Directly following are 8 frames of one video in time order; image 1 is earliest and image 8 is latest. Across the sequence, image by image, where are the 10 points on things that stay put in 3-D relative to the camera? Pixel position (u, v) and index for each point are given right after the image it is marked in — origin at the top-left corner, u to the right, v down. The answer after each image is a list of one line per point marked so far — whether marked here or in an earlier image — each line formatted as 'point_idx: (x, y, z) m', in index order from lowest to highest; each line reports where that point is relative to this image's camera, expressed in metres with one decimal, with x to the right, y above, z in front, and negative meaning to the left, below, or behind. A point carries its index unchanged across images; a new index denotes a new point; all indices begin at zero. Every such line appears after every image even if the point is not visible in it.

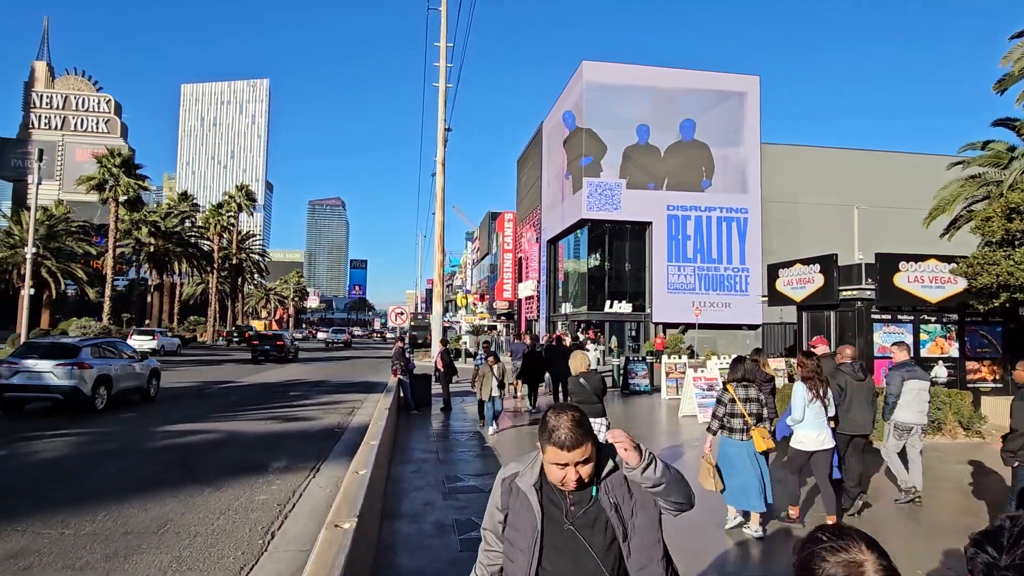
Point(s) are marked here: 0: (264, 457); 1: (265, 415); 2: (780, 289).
0: (-3.7, -2.5, +9.8) m
1: (-5.2, -2.7, +14.2) m
2: (+6.5, 0.0, +16.1) m
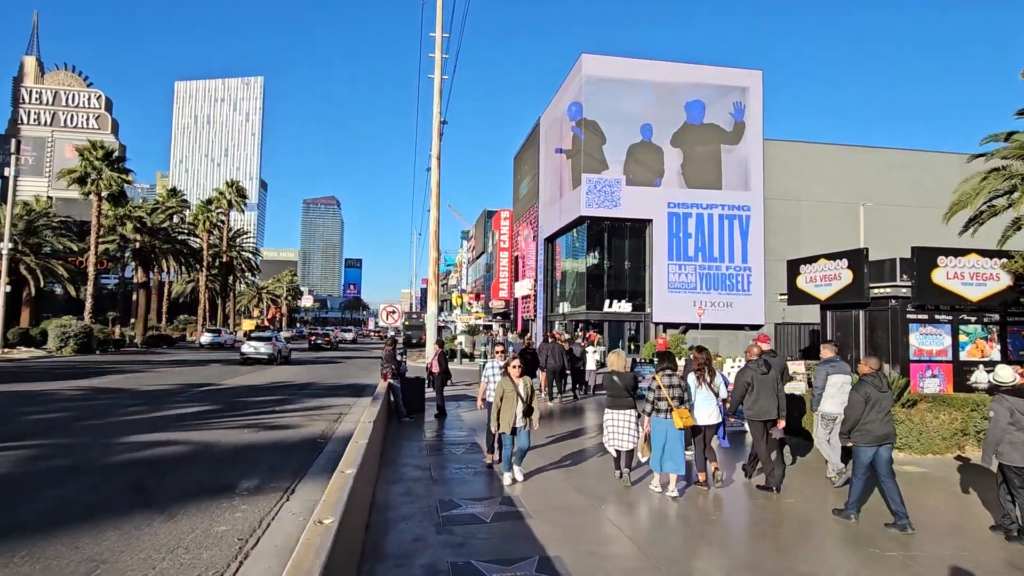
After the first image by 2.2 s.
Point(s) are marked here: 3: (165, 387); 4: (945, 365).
0: (-3.6, -2.4, +8.6) m
1: (-5.2, -2.6, +13.0) m
2: (+6.5, 0.0, +15.0) m
3: (-10.3, -2.9, +19.9) m
4: (+7.9, -1.4, +12.2) m
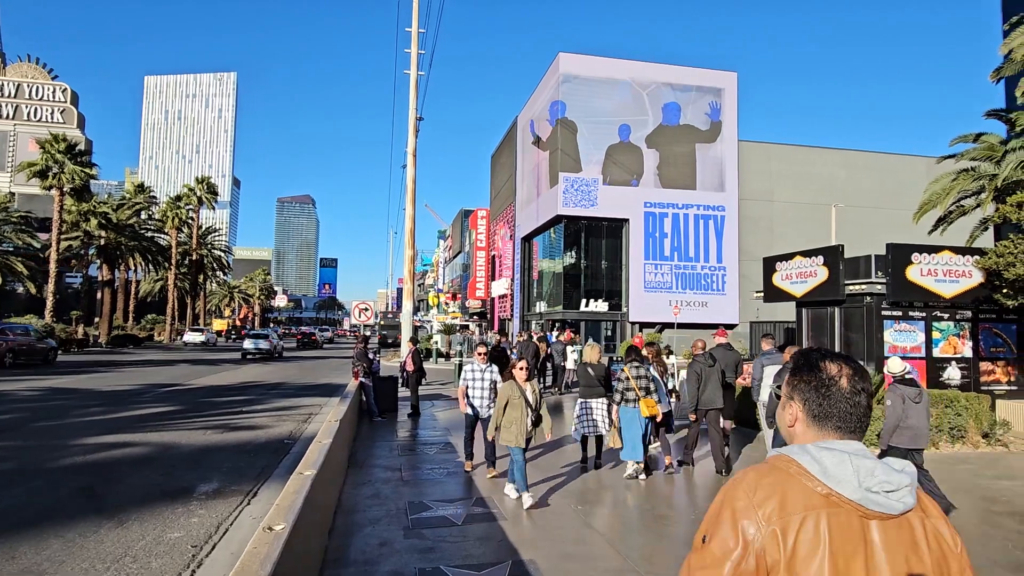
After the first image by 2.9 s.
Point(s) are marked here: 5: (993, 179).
0: (-3.9, -2.3, +8.2) m
1: (-5.7, -2.5, +12.5) m
2: (+5.9, +0.1, +14.9) m
3: (-11.0, -2.8, +19.2) m
4: (+7.4, -1.3, +12.3) m
5: (+14.1, +3.2, +19.8) m
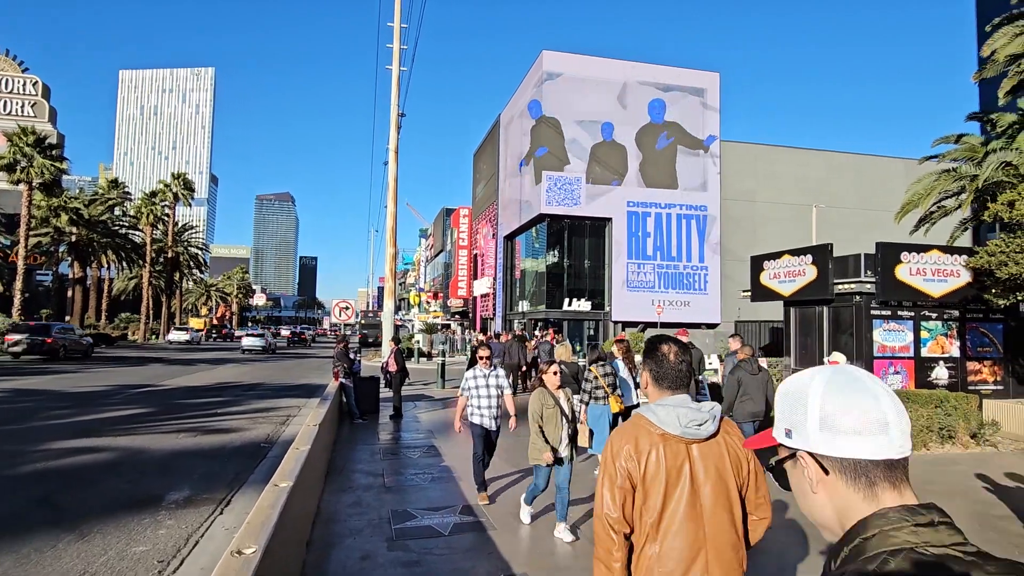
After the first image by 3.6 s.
0: (-4.1, -2.3, +7.8) m
1: (-6.0, -2.5, +12.1) m
2: (+5.6, +0.1, +14.8) m
3: (-11.5, -2.8, +18.6) m
4: (+7.2, -1.3, +12.2) m
5: (+13.7, +3.2, +19.8) m
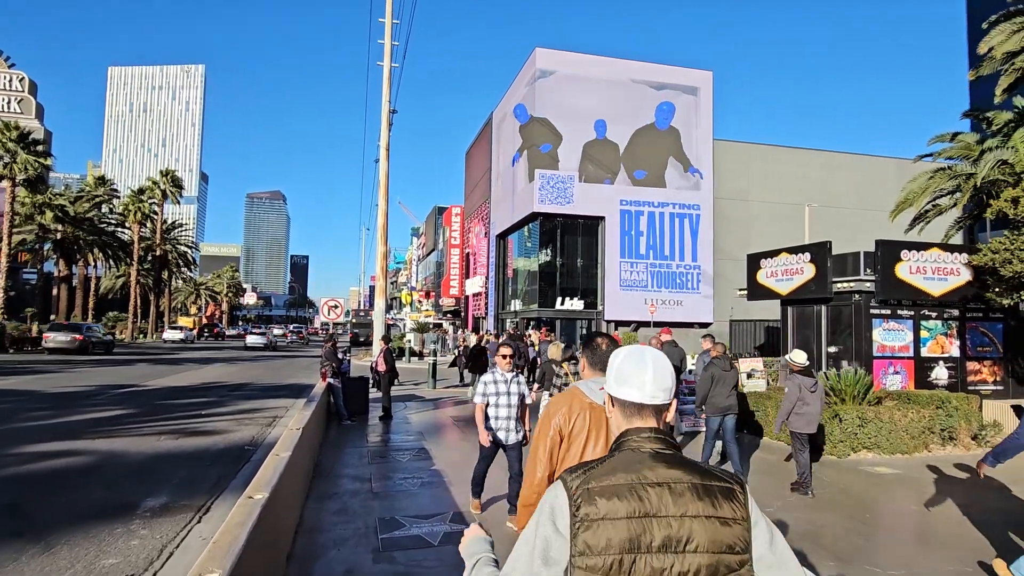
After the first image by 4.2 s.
0: (-4.2, -2.3, +7.5) m
1: (-6.1, -2.4, +11.7) m
2: (+5.4, +0.1, +14.5) m
3: (-11.7, -2.7, +18.2) m
4: (+7.0, -1.3, +11.9) m
5: (+13.5, +3.2, +19.7) m
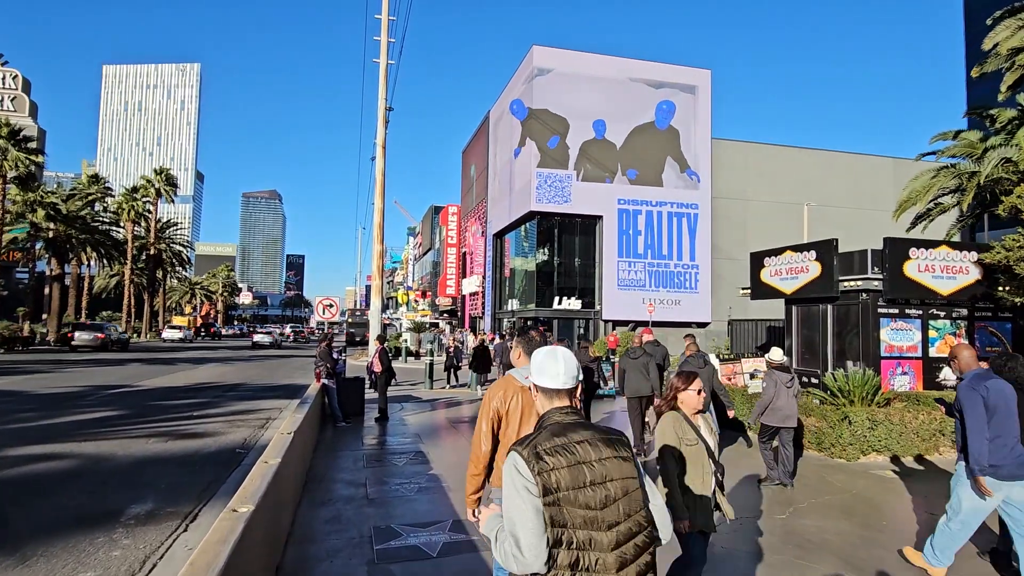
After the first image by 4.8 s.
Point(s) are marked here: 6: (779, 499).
0: (-4.2, -2.2, +7.1) m
1: (-6.1, -2.4, +11.4) m
2: (+5.4, +0.2, +14.3) m
3: (-11.7, -2.7, +17.8) m
4: (+7.0, -1.3, +11.7) m
5: (+13.4, +3.3, +19.5) m
6: (+3.2, -2.5, +8.0) m
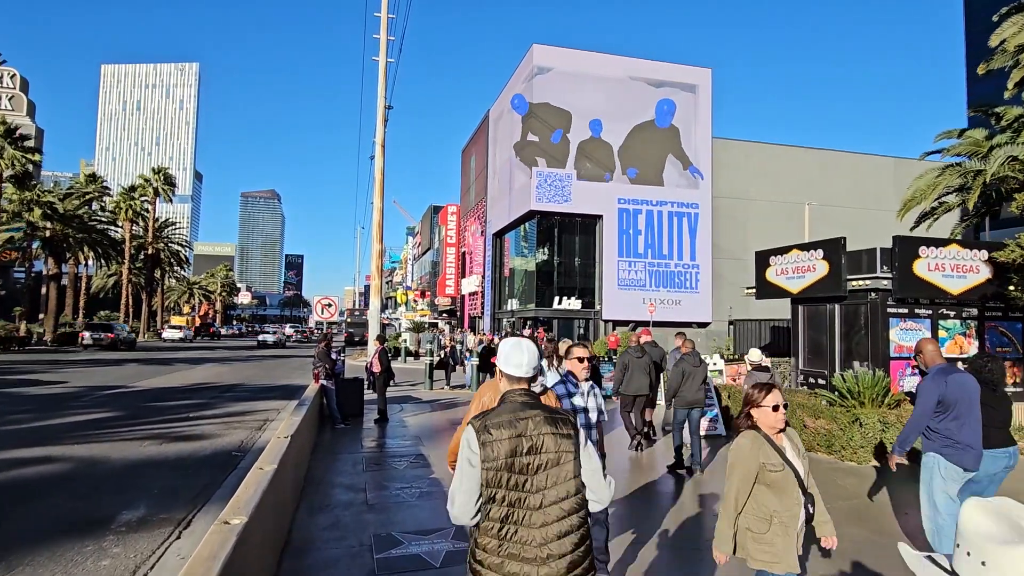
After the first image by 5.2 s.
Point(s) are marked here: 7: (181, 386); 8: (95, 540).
0: (-4.1, -2.2, +6.9) m
1: (-6.1, -2.4, +11.2) m
2: (+5.4, +0.2, +14.1) m
3: (-11.7, -2.7, +17.6) m
4: (+7.1, -1.3, +11.5) m
5: (+13.4, +3.3, +19.3) m
6: (+3.3, -2.5, +7.8) m
7: (-9.6, -2.8, +19.4) m
8: (-3.6, -2.2, +5.8) m
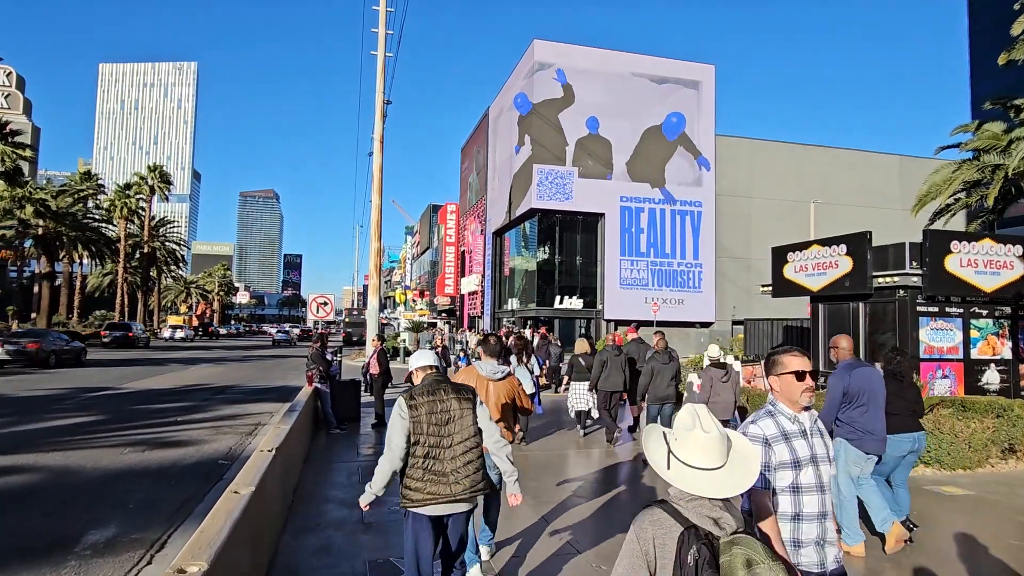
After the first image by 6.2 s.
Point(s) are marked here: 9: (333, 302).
0: (-4.0, -2.2, +6.2) m
1: (-6.0, -2.3, +10.5) m
2: (+5.5, +0.2, +13.4) m
3: (-11.6, -2.6, +16.9) m
4: (+7.2, -1.2, +10.8) m
5: (+13.5, +3.3, +18.6) m
6: (+3.4, -2.5, +7.1) m
7: (-9.5, -2.8, +18.7) m
8: (-3.5, -2.1, +5.1) m
9: (-5.1, -0.4, +19.0) m
